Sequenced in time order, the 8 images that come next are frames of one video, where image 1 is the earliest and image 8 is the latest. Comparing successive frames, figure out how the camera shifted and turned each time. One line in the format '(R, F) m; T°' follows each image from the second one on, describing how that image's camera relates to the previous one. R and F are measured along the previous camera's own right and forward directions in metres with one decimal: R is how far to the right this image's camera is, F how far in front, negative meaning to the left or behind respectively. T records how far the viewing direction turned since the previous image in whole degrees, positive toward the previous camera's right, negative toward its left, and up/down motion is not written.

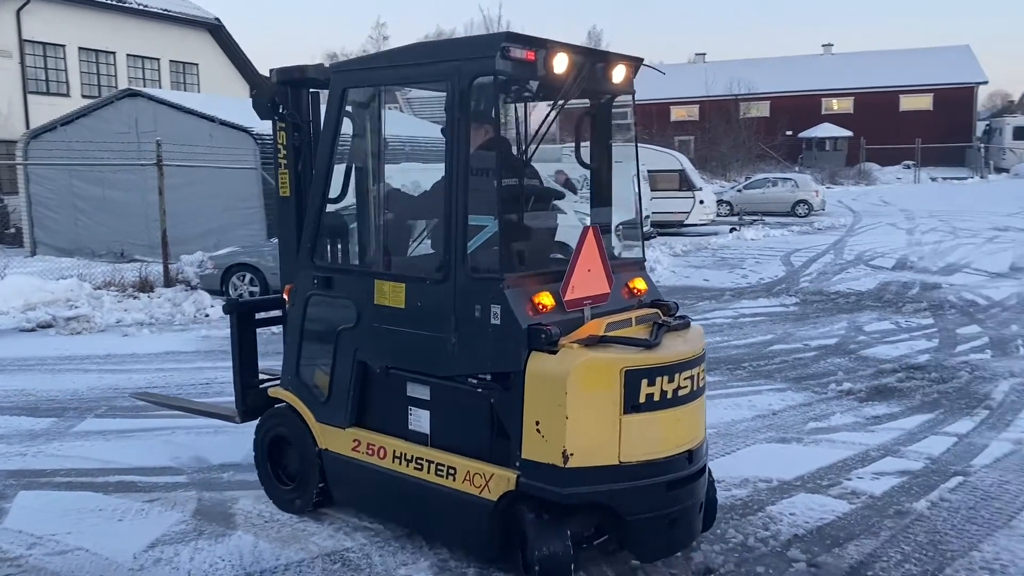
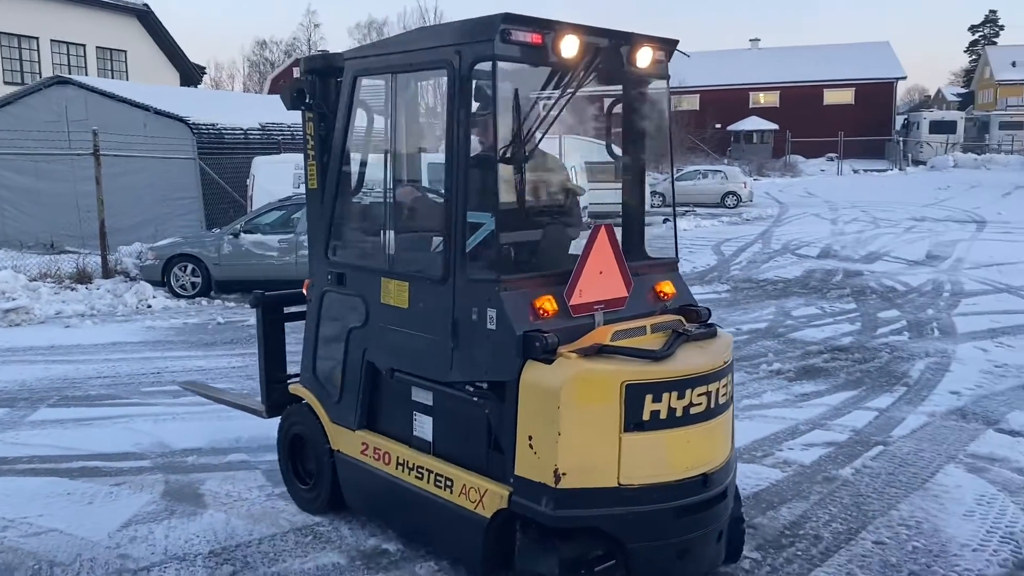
(-0.1, -0.3) m; +4°
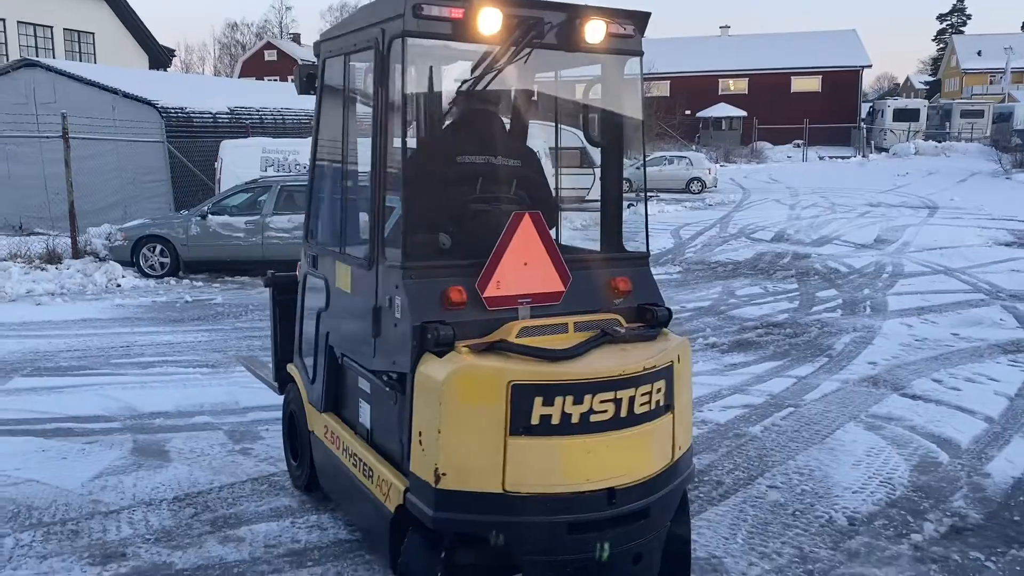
(+0.2, -0.5) m; +2°
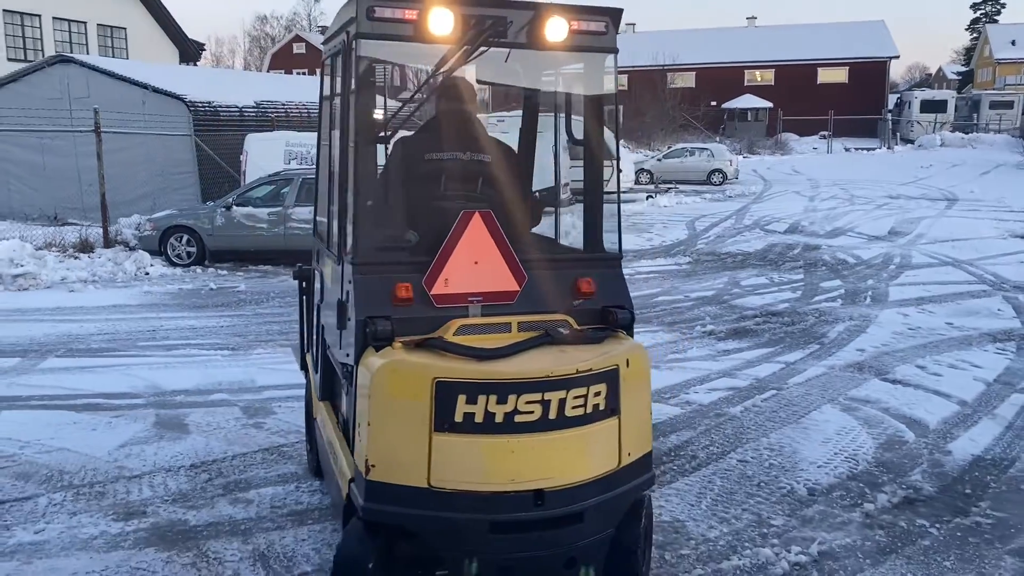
(+0.2, -0.4) m; -2°
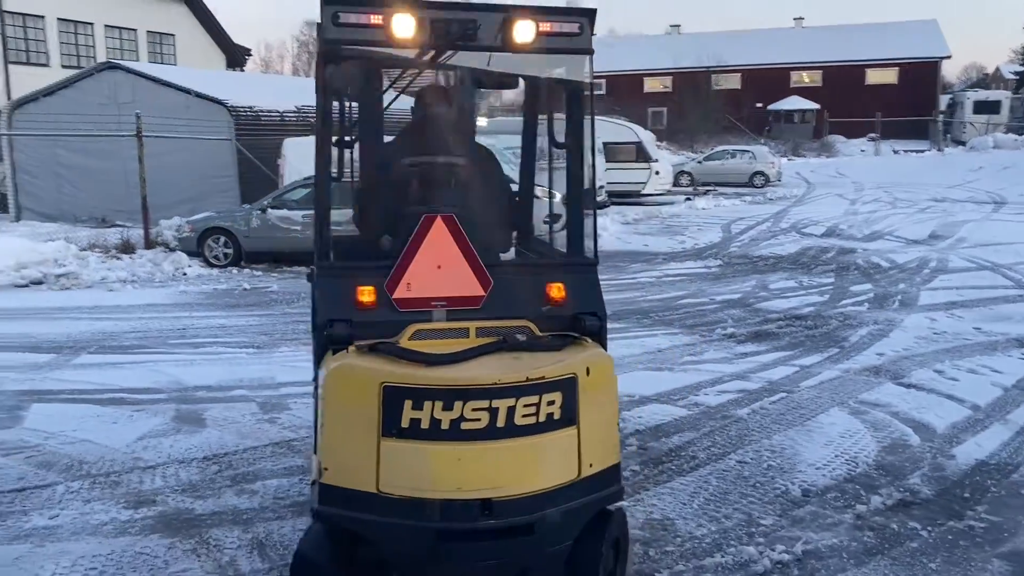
(+0.3, -0.1) m; -3°
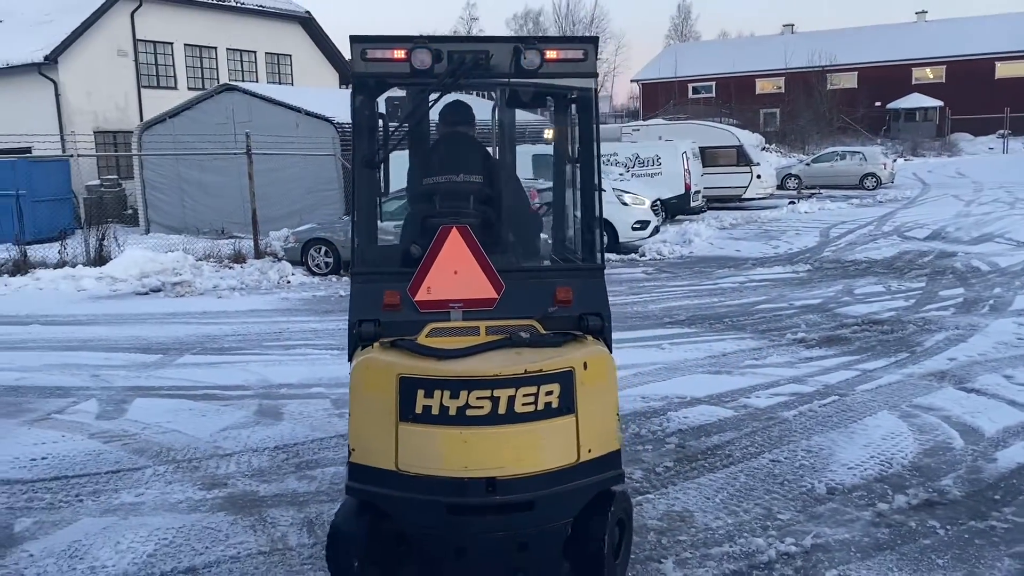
(+0.5, -0.3) m; -7°
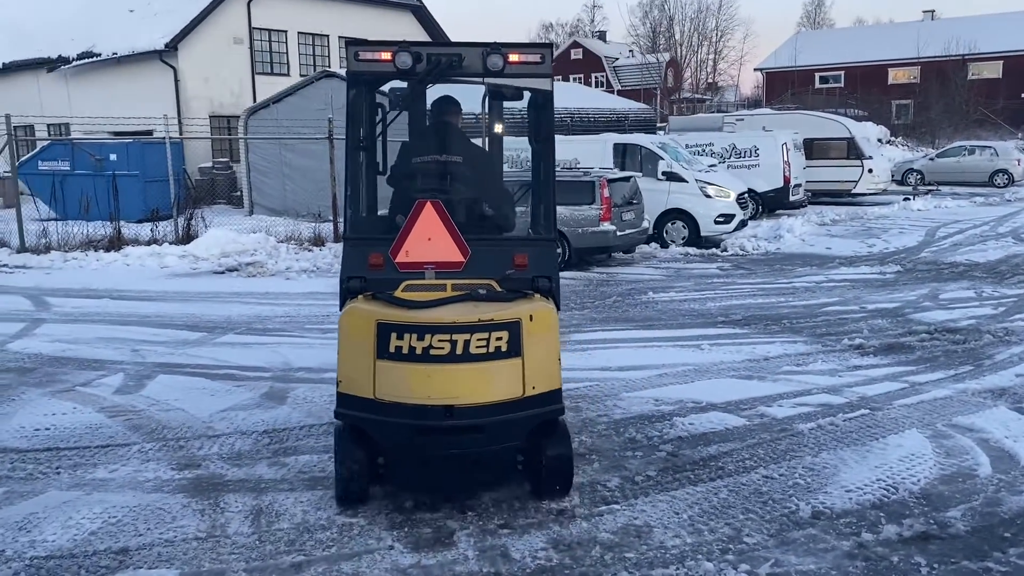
(+0.8, +0.3) m; -8°
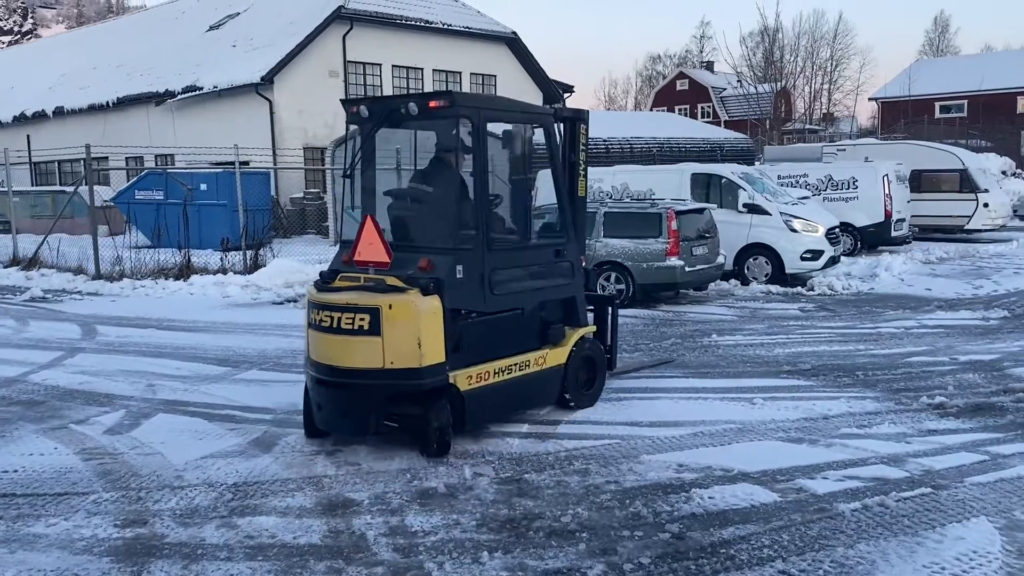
(+0.7, +0.7) m; -7°
